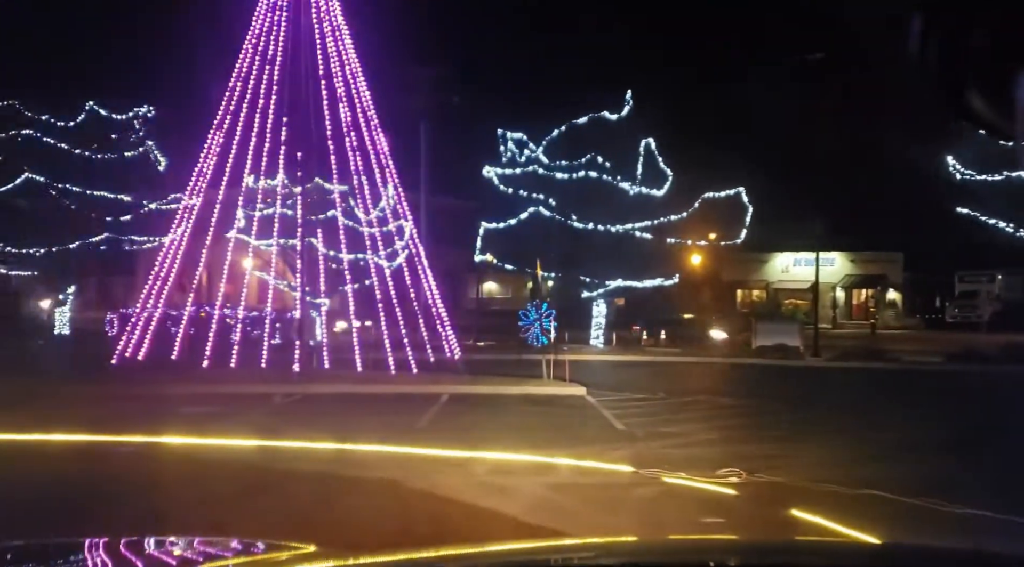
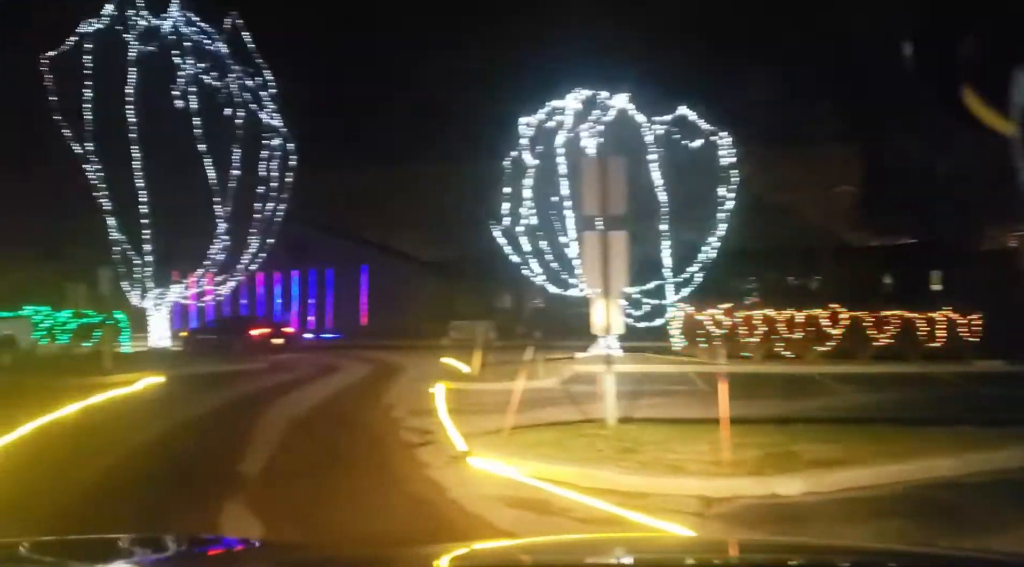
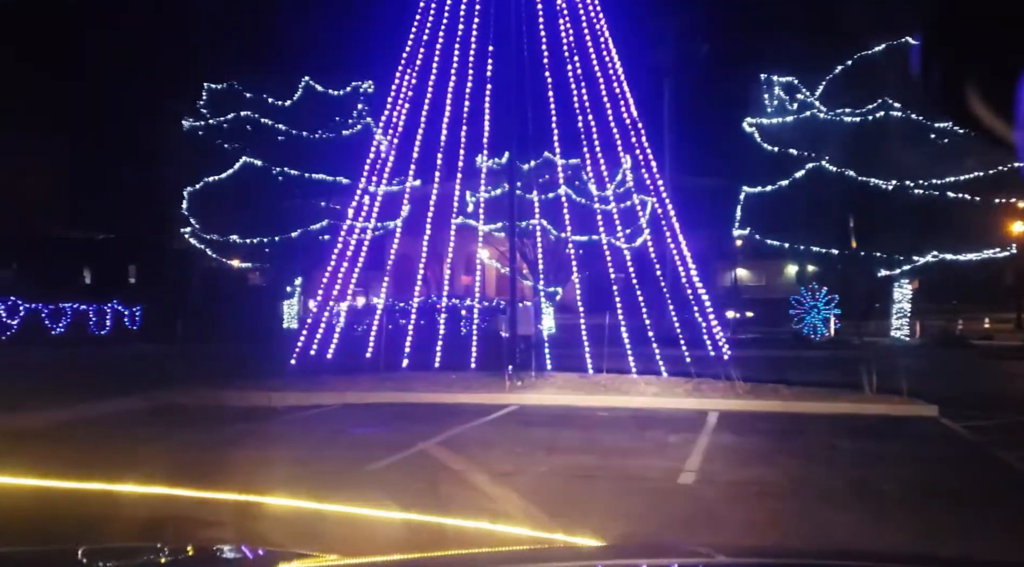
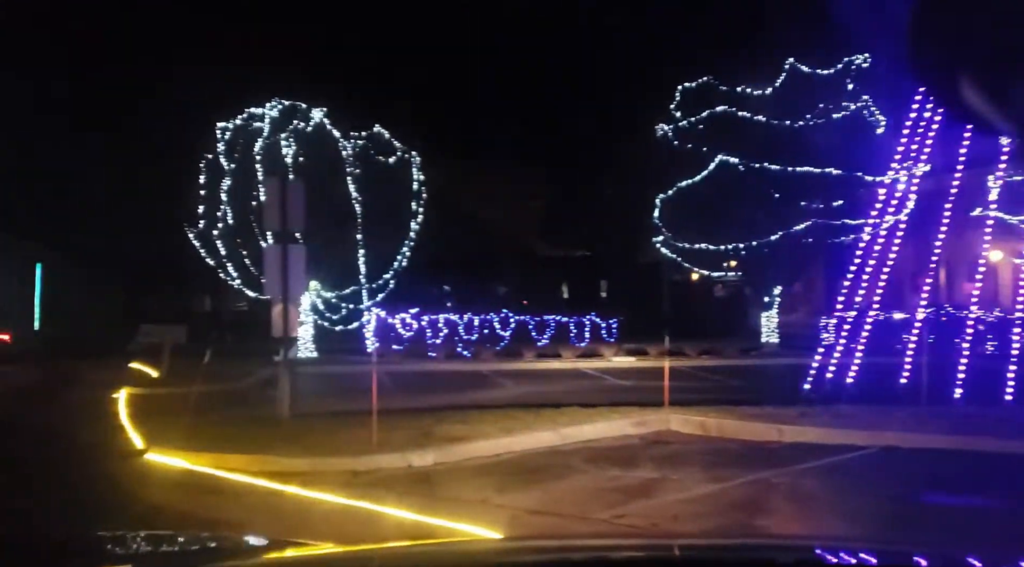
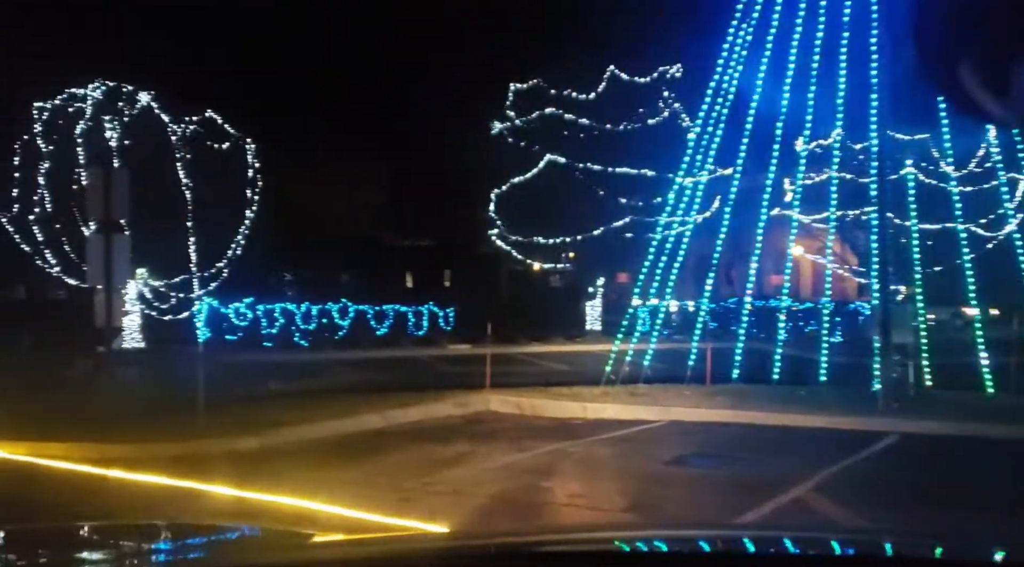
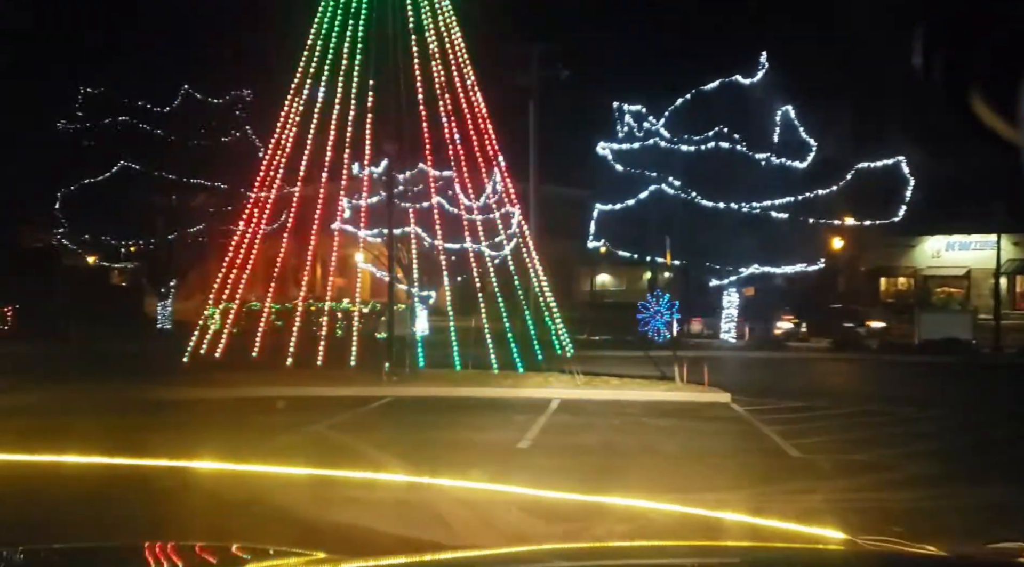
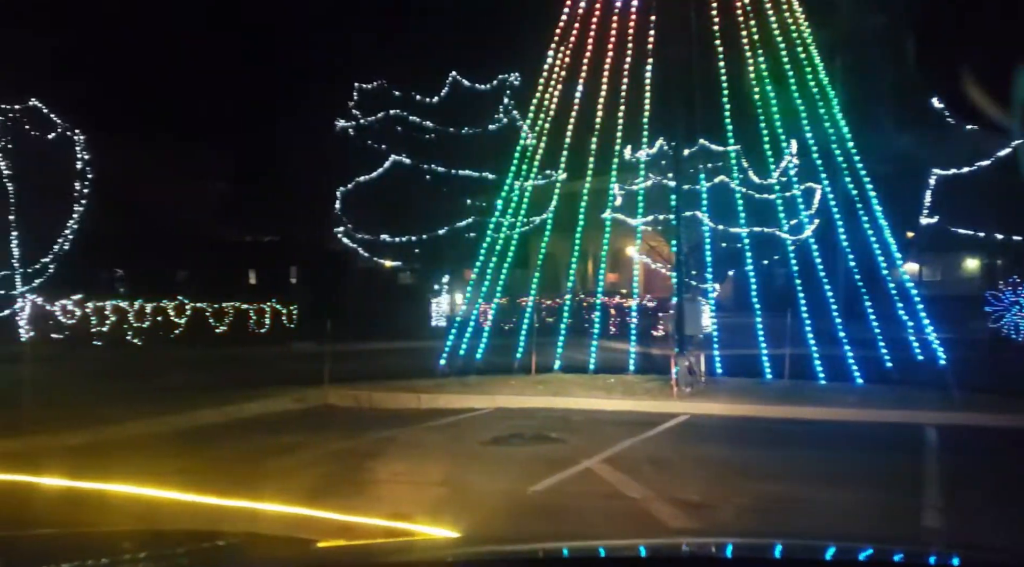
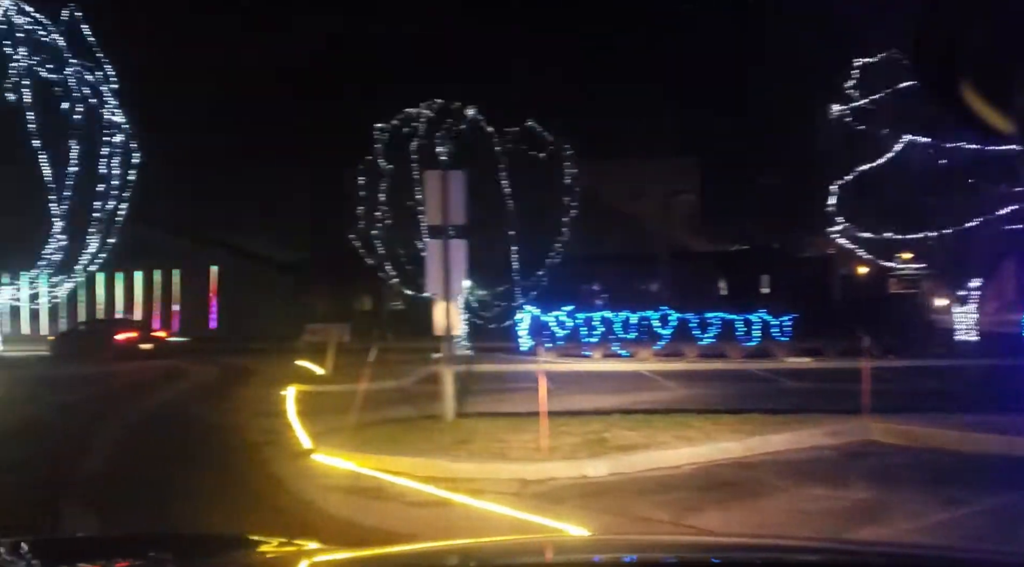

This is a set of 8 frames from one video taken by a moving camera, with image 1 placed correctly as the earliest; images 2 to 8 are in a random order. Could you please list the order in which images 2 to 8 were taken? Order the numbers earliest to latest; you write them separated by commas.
6, 3, 7, 5, 4, 8, 2
